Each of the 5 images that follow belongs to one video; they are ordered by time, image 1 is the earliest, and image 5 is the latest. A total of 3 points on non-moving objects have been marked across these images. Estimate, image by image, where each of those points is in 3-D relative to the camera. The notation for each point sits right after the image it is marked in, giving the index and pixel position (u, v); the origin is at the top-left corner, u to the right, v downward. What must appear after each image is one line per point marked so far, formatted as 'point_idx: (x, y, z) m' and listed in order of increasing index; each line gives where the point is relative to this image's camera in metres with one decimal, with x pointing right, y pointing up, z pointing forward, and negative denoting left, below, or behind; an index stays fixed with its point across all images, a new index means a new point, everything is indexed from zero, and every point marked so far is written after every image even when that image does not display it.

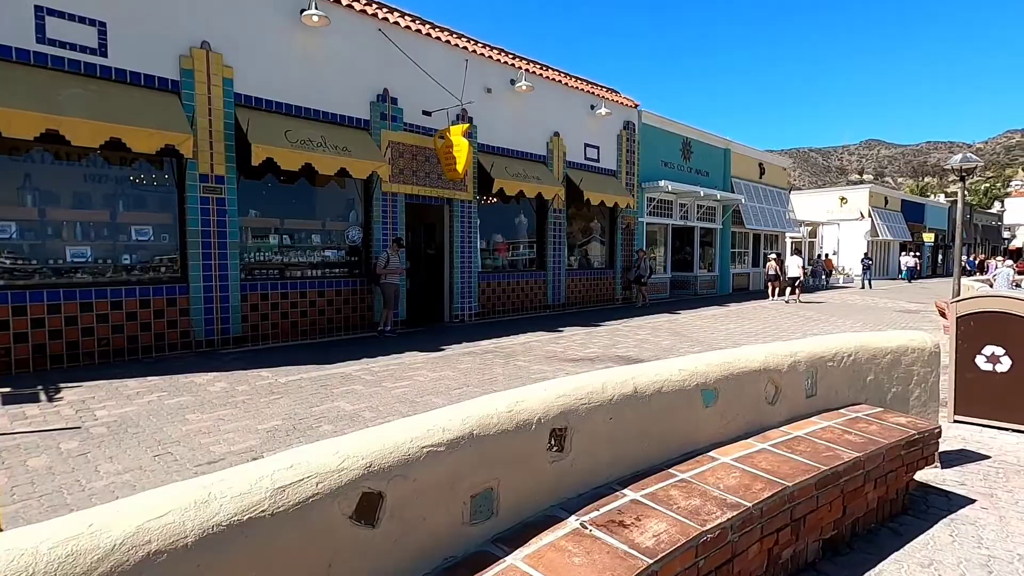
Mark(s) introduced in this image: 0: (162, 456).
0: (-3.0, -1.4, +4.5) m
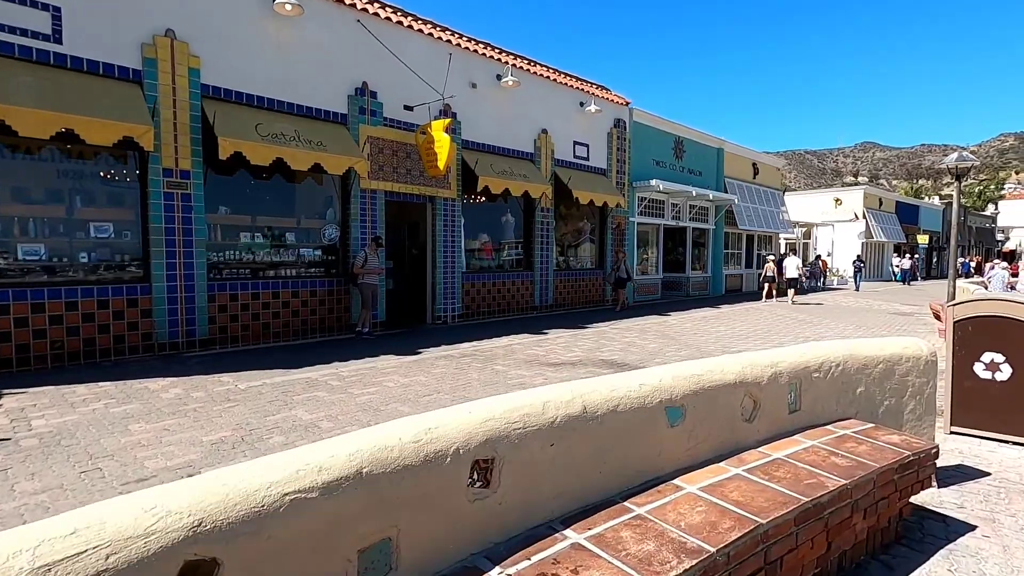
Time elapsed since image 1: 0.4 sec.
0: (-3.3, -1.4, +4.1) m
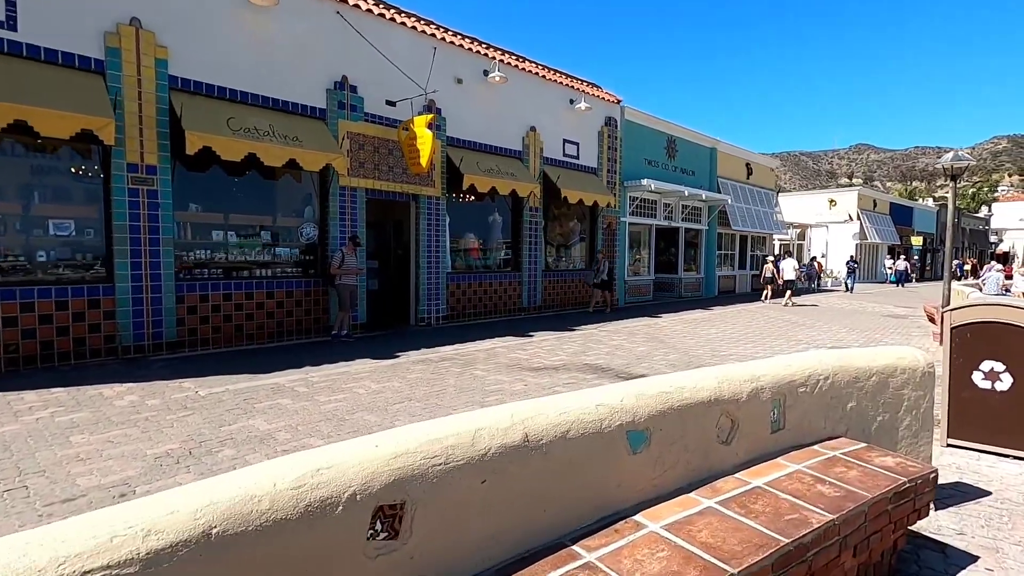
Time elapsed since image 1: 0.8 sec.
0: (-3.5, -1.4, +3.8) m
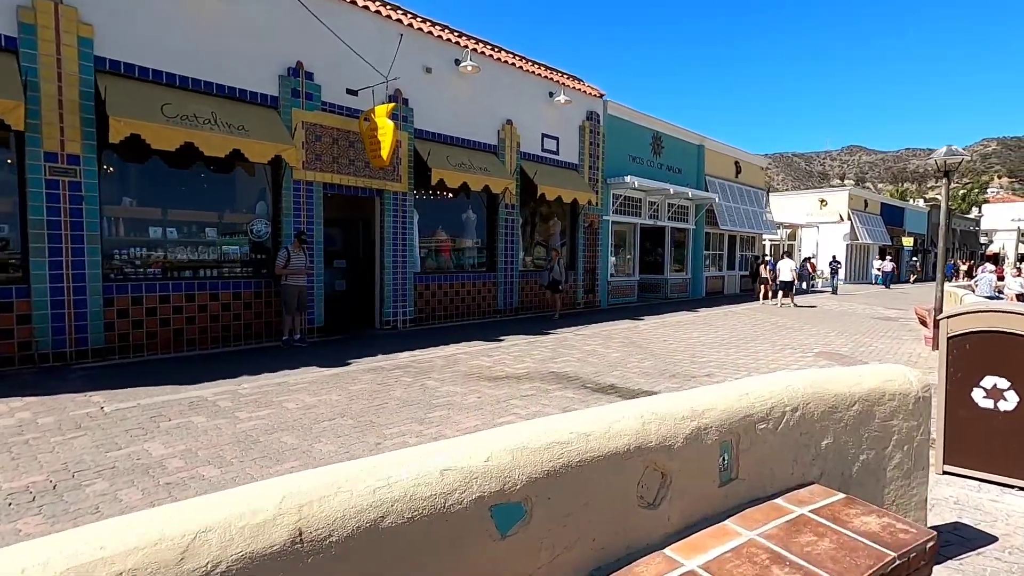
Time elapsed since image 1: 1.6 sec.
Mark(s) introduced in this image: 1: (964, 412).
0: (-4.0, -1.5, +3.1) m
1: (+3.5, -1.0, +4.1) m
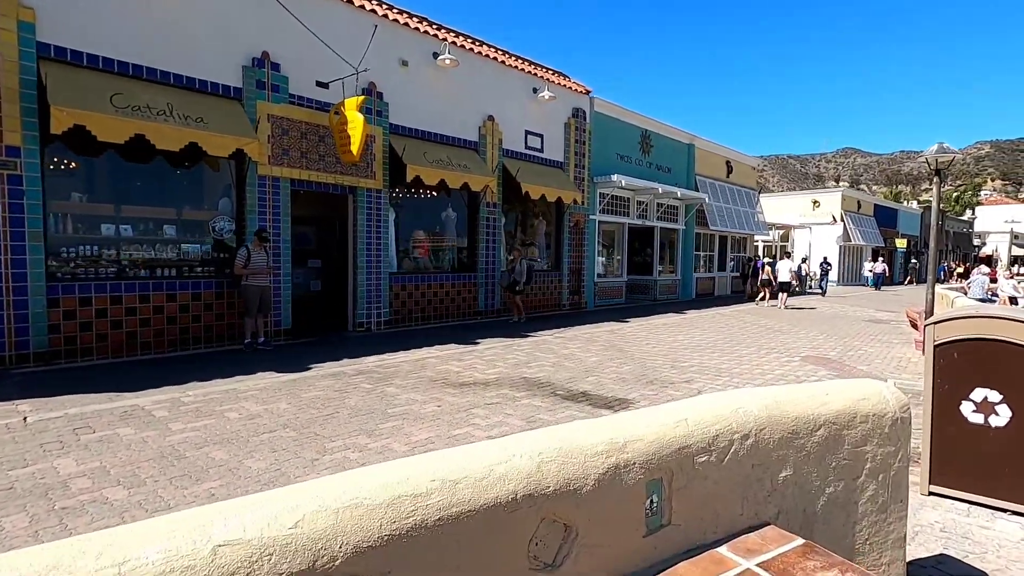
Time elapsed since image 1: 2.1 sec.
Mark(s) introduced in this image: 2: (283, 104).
0: (-4.4, -1.5, +2.6) m
1: (+3.1, -1.0, +3.8) m
2: (-4.0, +3.2, +9.4) m
